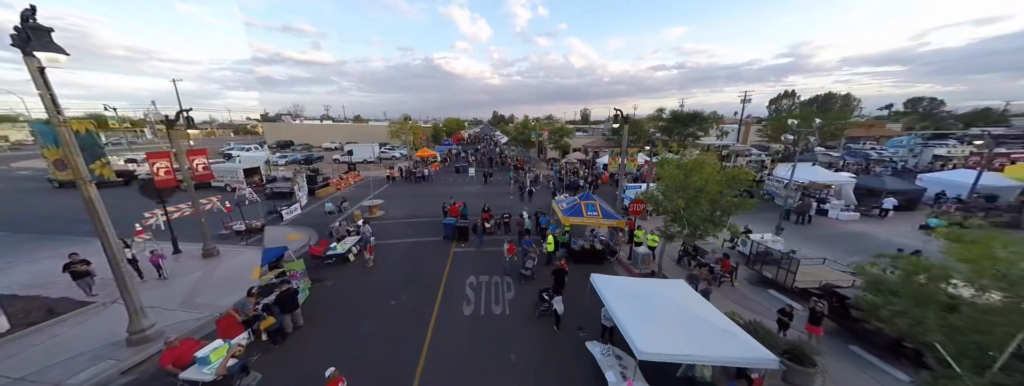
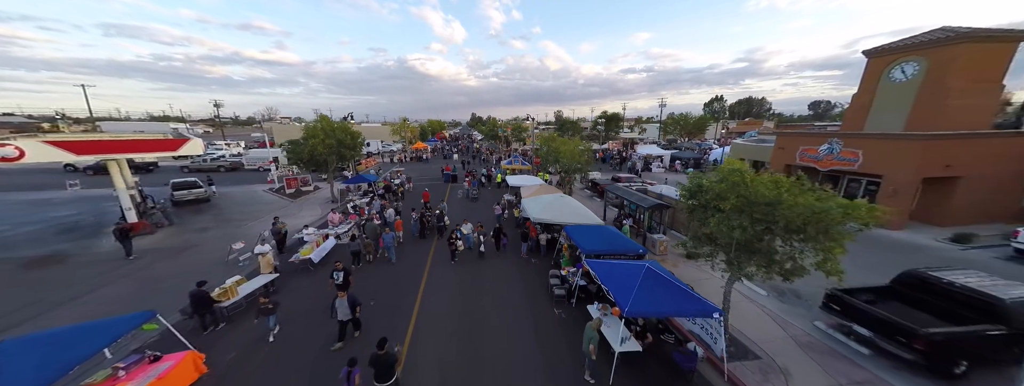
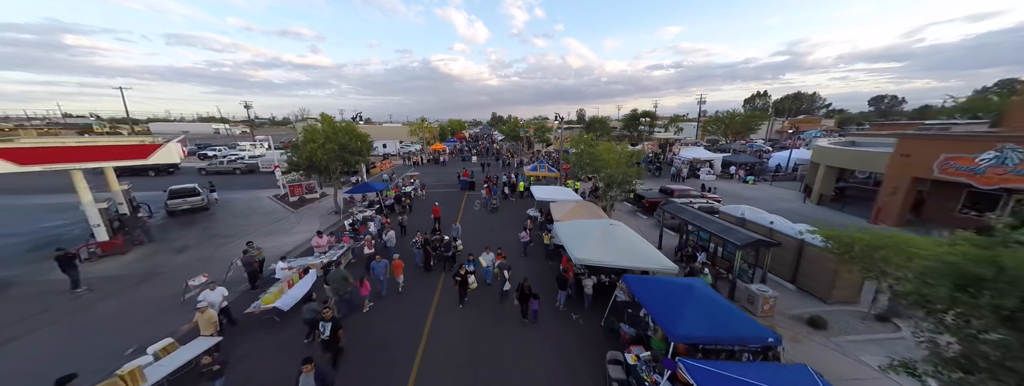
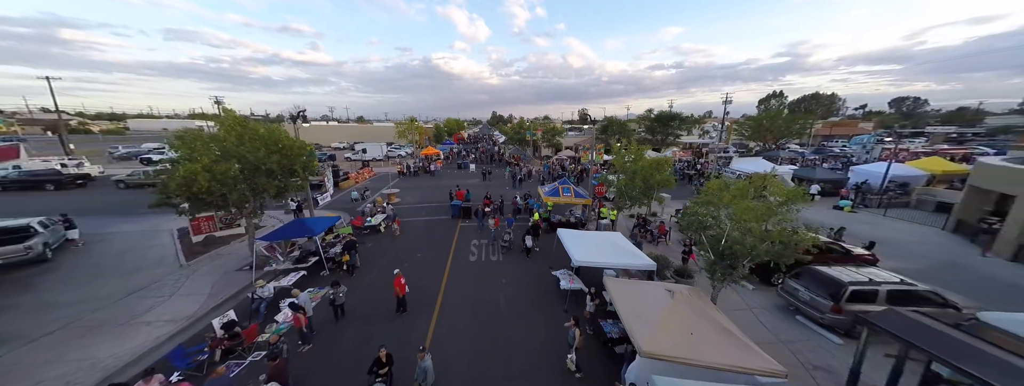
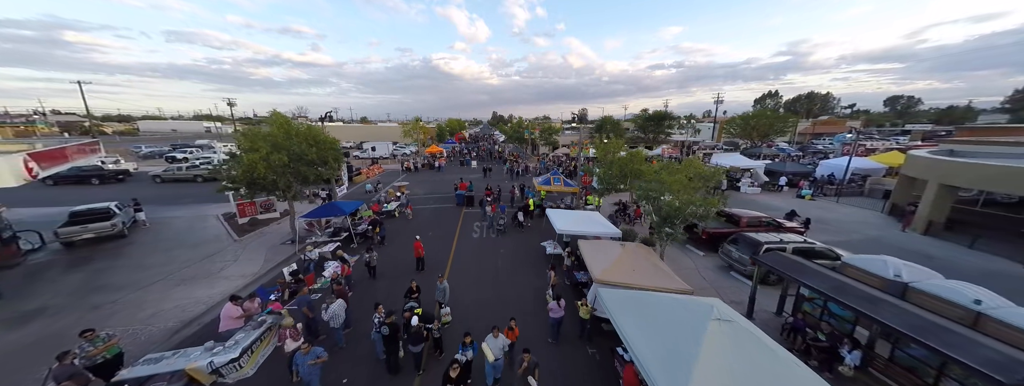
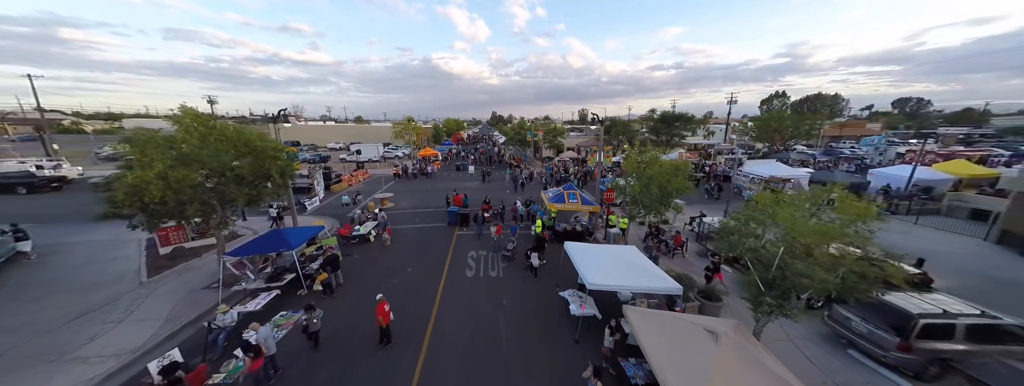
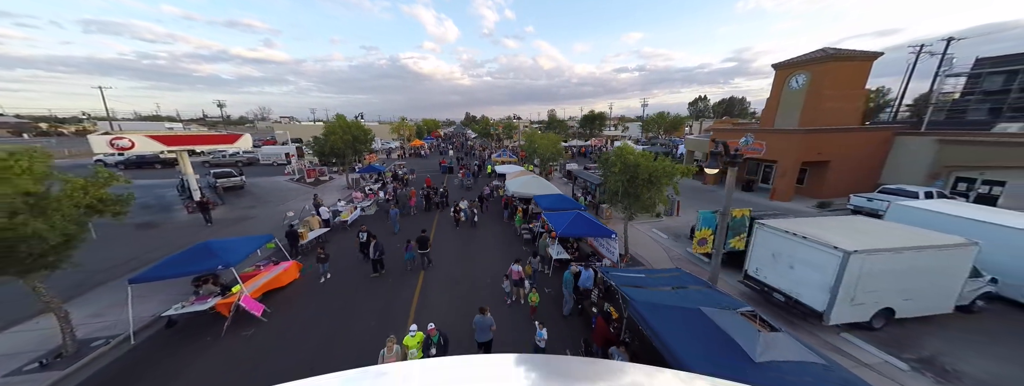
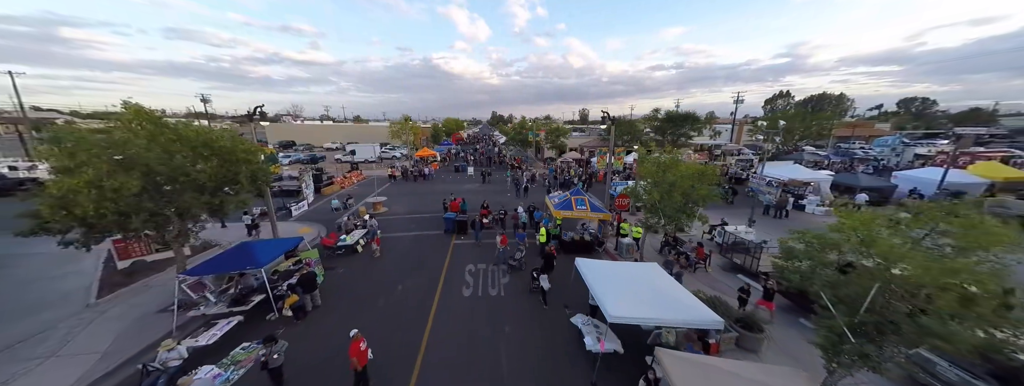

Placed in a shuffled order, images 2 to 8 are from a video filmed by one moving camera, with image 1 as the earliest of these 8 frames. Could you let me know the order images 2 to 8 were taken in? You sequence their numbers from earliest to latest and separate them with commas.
8, 6, 4, 5, 3, 2, 7
